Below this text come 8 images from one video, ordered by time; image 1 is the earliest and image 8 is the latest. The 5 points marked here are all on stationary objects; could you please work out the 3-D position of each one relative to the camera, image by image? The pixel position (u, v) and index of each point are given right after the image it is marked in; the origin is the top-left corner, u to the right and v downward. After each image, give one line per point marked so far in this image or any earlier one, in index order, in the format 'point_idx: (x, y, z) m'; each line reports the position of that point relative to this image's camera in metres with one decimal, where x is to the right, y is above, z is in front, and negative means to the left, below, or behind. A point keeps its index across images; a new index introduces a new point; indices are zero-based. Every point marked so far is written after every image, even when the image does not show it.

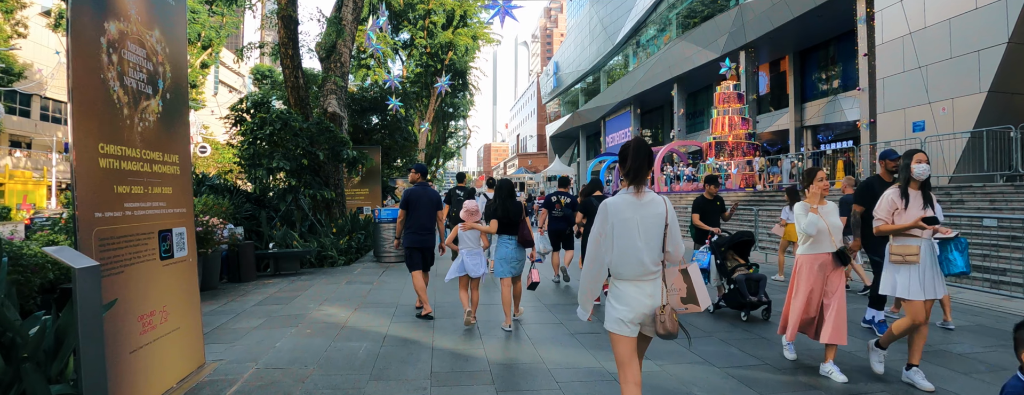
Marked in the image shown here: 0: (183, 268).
0: (-2.6, -0.6, +4.0) m
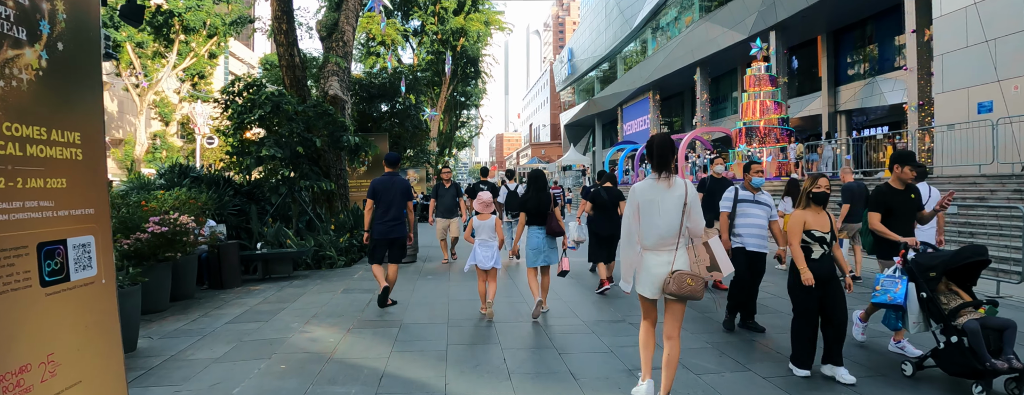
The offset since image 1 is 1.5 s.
0: (-2.3, -0.5, +2.8) m
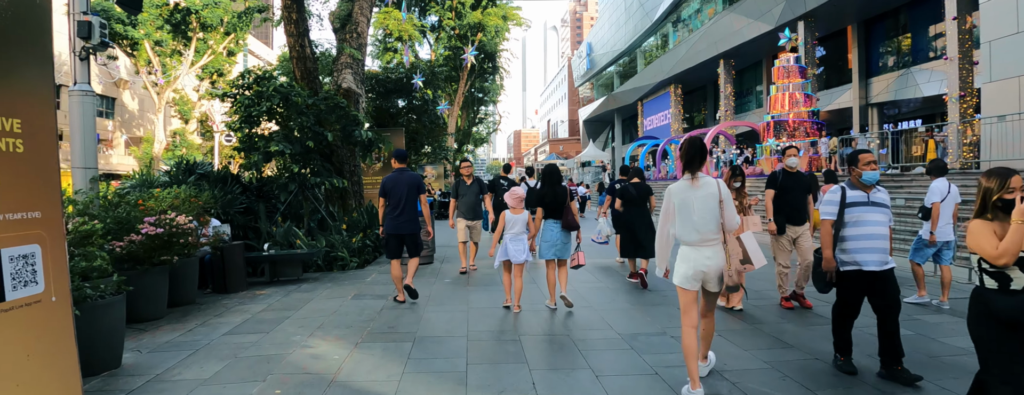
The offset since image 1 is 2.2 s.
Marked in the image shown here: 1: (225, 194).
0: (-2.2, -0.5, +2.3) m
1: (-4.3, +0.1, +7.8) m
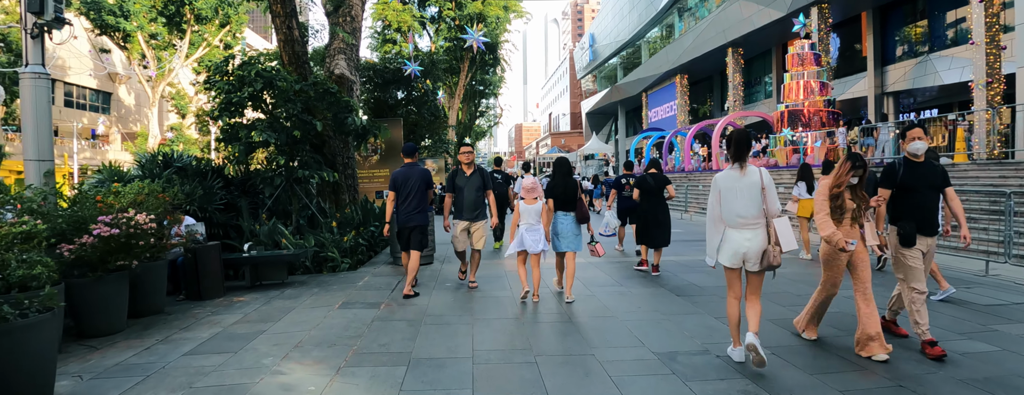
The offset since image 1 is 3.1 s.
0: (-2.1, -0.5, +1.6) m
1: (-4.2, +0.1, +7.1) m
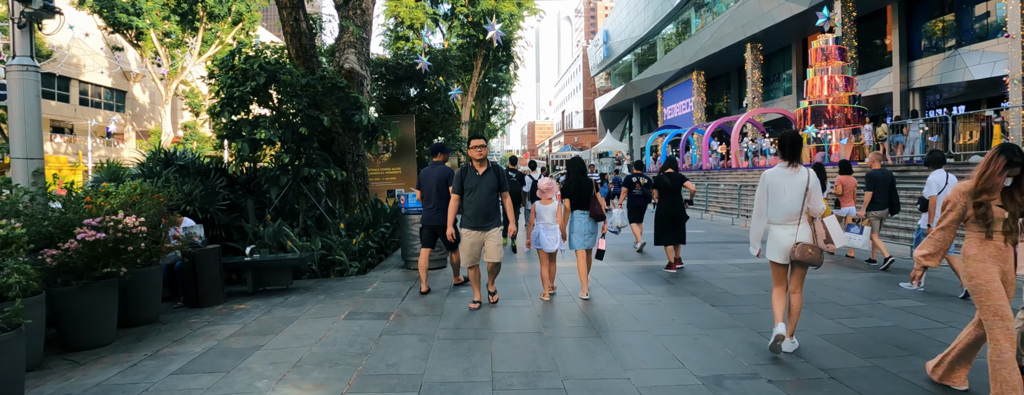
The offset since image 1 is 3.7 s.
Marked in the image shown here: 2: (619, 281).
0: (-2.0, -0.5, +1.2) m
1: (-4.0, +0.1, +6.7) m
2: (+1.4, -1.1, +6.8) m
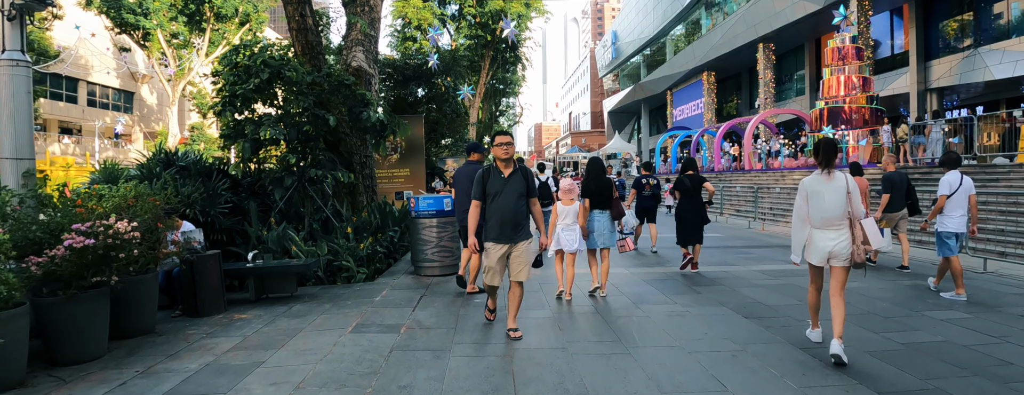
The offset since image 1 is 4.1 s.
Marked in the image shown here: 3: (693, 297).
0: (-1.8, -0.6, +0.8) m
1: (-3.8, +0.1, +6.4) m
2: (+1.6, -1.1, +6.4) m
3: (+2.0, -1.1, +5.9) m
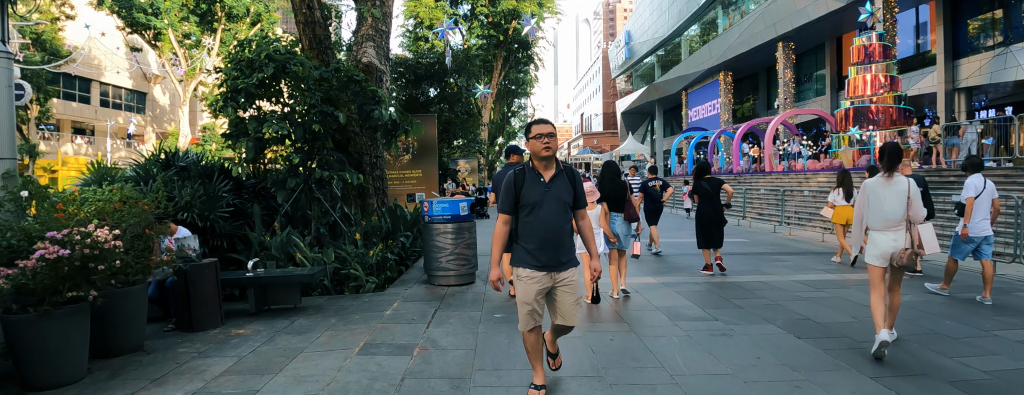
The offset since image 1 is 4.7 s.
0: (-1.7, -0.6, +0.4) m
1: (-3.5, +0.1, +6.0) m
2: (+1.8, -1.2, +5.9) m
3: (+2.3, -1.2, +5.3) m
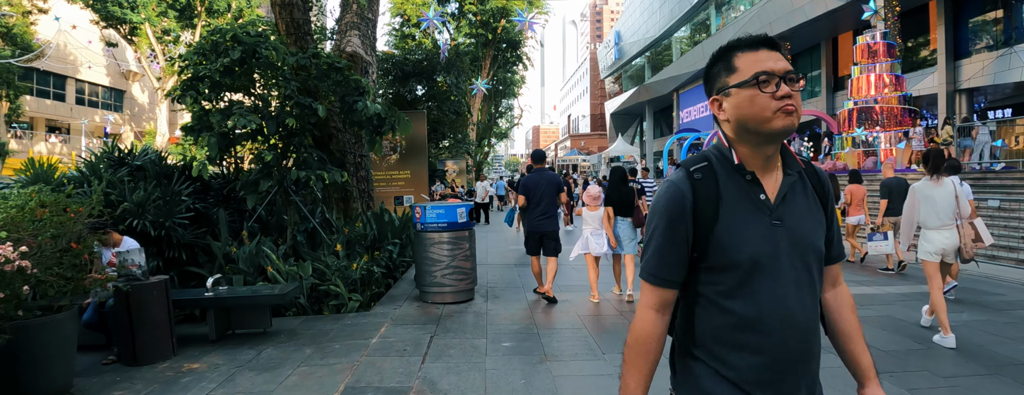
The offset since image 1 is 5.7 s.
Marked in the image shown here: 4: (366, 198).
0: (-1.5, -0.6, -0.4) m
1: (-3.5, 0.0, +5.1) m
2: (+1.9, -1.2, +5.1) m
3: (+2.4, -1.2, +4.6) m
4: (-2.1, 0.0, +7.7) m
